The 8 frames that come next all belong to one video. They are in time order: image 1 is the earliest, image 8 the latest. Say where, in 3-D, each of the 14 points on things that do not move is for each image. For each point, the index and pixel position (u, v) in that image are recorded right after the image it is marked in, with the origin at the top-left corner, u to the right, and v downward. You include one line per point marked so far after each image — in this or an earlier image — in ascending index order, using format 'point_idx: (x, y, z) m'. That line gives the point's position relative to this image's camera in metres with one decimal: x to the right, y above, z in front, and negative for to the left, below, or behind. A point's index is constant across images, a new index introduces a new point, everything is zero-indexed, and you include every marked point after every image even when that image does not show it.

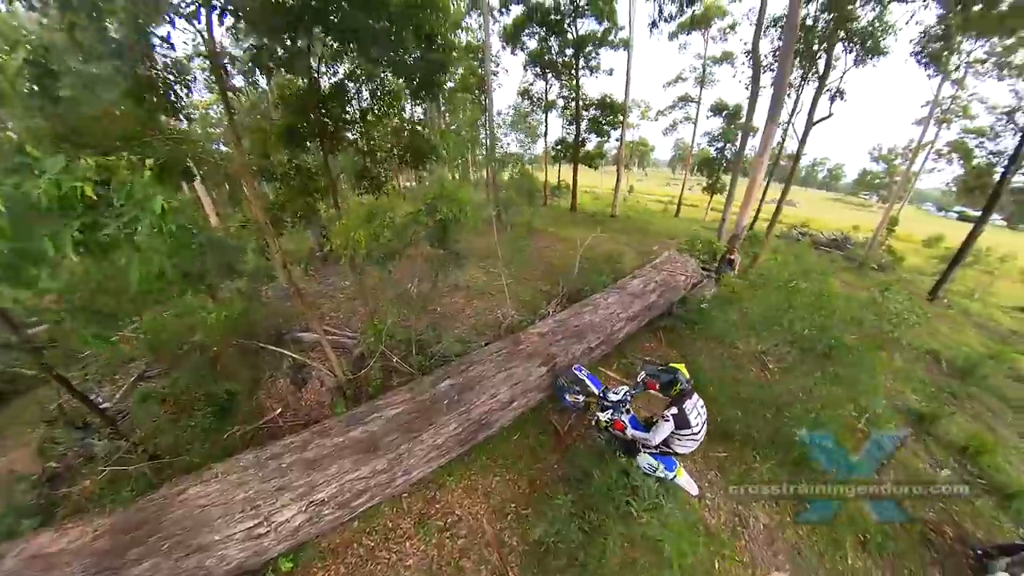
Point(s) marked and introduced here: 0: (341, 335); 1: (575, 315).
0: (-3.0, -0.9, +6.1) m
1: (+0.9, -0.4, +5.0) m
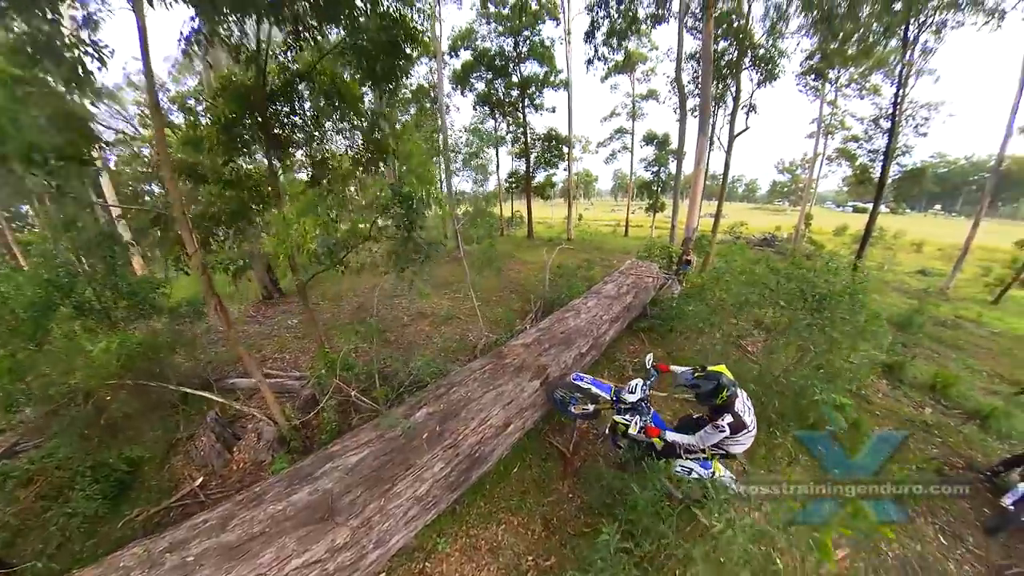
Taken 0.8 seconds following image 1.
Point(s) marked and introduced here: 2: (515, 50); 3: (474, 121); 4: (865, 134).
0: (-3.3, -1.3, +5.2) m
1: (+0.6, -0.4, +4.9) m
2: (0.0, +5.3, +7.7) m
3: (-1.0, +4.4, +9.2) m
4: (+5.5, +2.4, +5.4) m
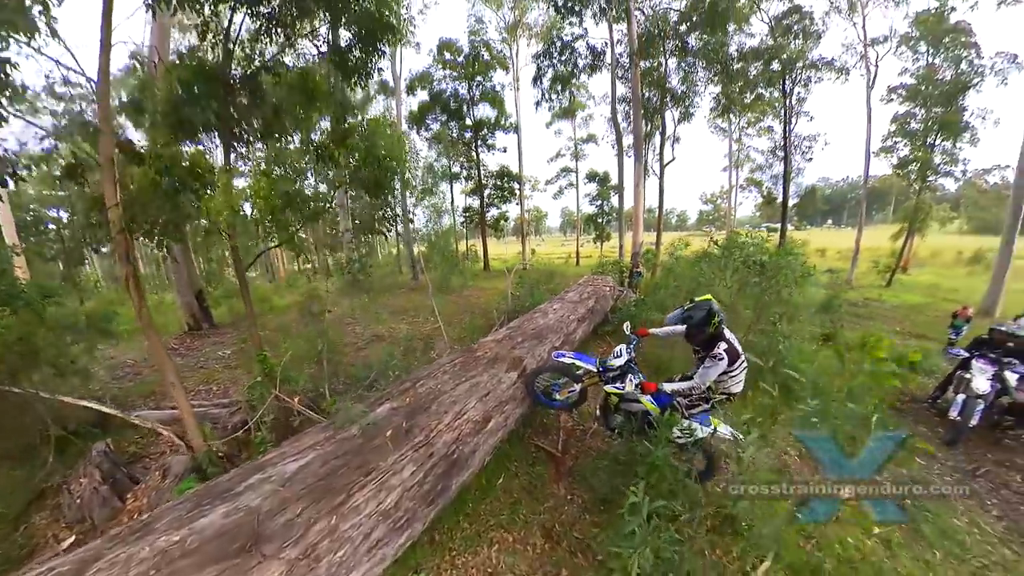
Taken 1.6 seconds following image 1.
0: (-3.7, -1.5, +4.3) m
1: (+0.2, -0.5, +4.8) m
2: (-1.1, +4.7, +8.5) m
3: (-2.3, +3.5, +9.6) m
4: (+4.8, +2.4, +6.5) m
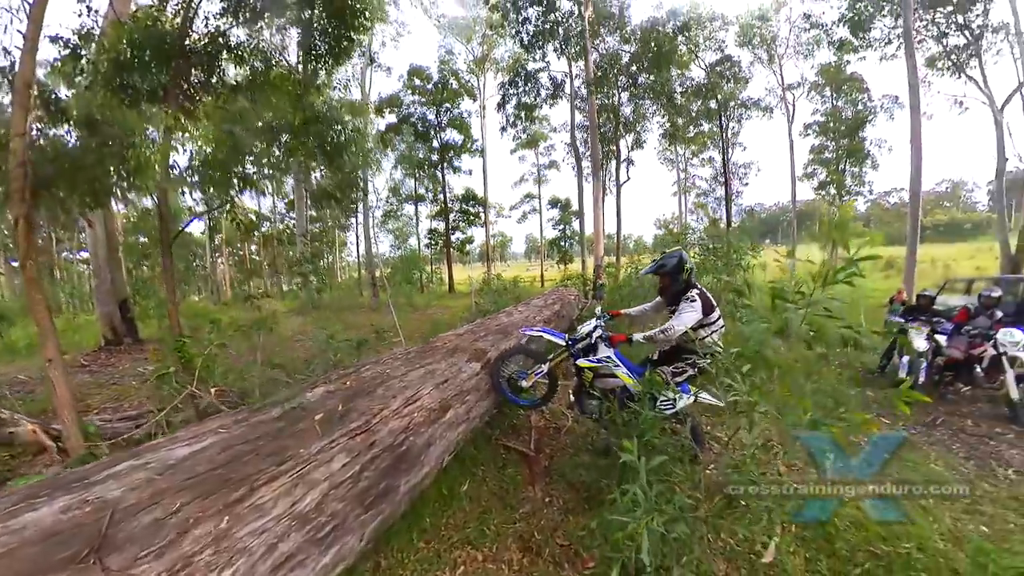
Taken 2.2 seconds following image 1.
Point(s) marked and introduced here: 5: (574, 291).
0: (-4.1, -1.3, +3.6) m
1: (-0.2, -0.4, +4.6) m
2: (-1.9, +4.2, +8.8) m
3: (-3.3, +2.9, +9.5) m
4: (+4.1, +2.1, +7.2) m
5: (+1.2, -0.1, +6.8) m
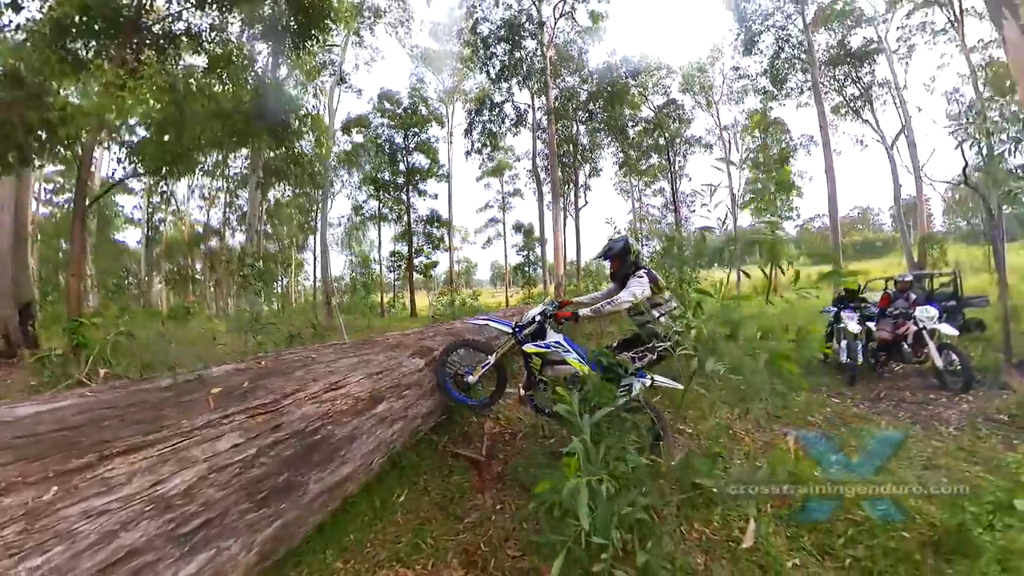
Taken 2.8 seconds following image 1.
0: (-4.4, -1.2, +2.9) m
1: (-0.7, -0.5, +4.5) m
2: (-2.8, +3.7, +8.9) m
3: (-4.2, +2.3, +9.4) m
4: (+3.4, +1.7, +7.8) m
5: (+0.5, -0.4, +6.8) m
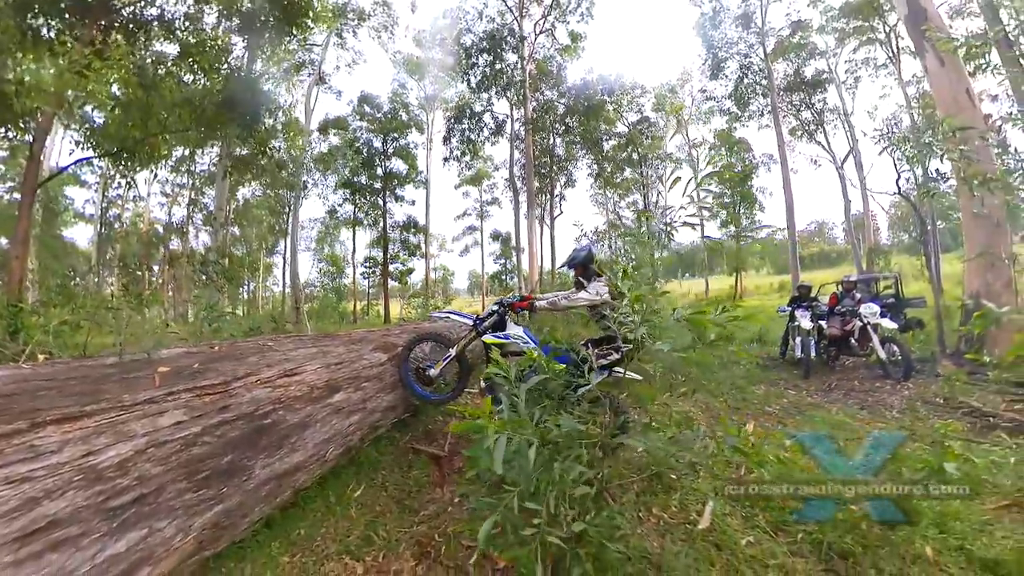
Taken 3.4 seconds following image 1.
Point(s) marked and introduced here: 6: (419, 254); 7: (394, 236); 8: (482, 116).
0: (-4.7, -1.0, +2.6) m
1: (-1.1, -0.5, +4.4) m
2: (-3.3, +3.6, +8.9) m
3: (-4.8, +2.2, +9.2) m
4: (+2.9, +1.4, +8.0) m
5: (0.0, -0.5, +6.8) m
6: (-2.7, +1.0, +10.2) m
7: (-3.4, +1.5, +9.8) m
8: (-0.7, +4.0, +8.1) m
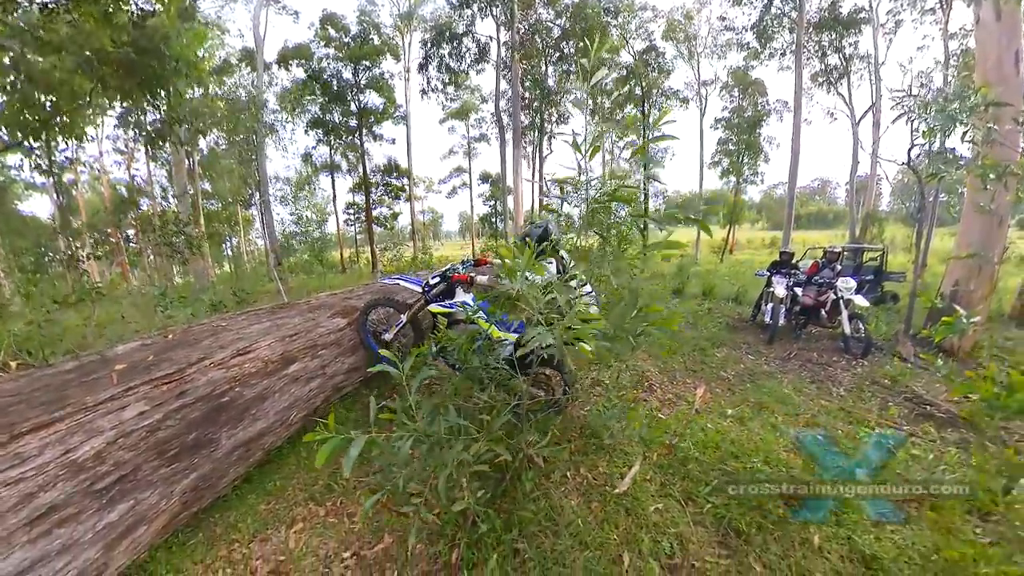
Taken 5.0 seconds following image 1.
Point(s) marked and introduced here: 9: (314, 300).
0: (-4.9, -0.6, +2.7) m
1: (-1.3, +0.1, +4.4) m
2: (-3.5, +5.0, +8.0) m
3: (-5.0, +3.8, +8.6) m
4: (+2.7, +2.6, +7.6) m
5: (-0.2, +0.5, +6.8) m
6: (-2.9, +2.7, +9.8) m
7: (-3.6, +3.1, +9.3) m
8: (-0.8, +5.2, +7.1) m
9: (-1.7, 0.0, +3.8) m
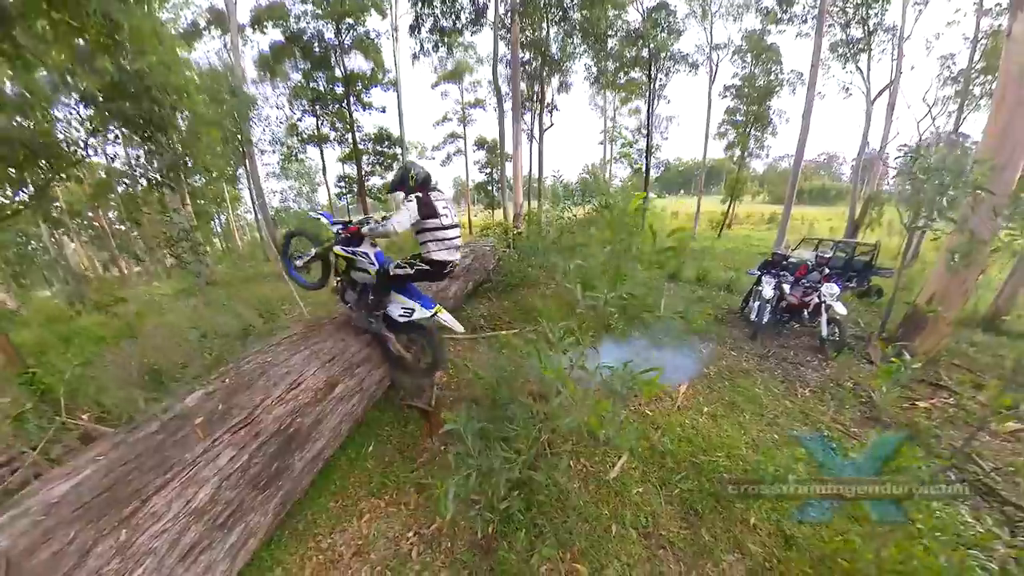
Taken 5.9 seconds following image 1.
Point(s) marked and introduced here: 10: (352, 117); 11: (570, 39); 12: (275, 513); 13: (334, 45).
0: (-4.7, -0.8, +2.9) m
1: (-1.2, +0.2, +4.5) m
2: (-3.5, +5.5, +7.5) m
3: (-5.0, +4.3, +8.2) m
4: (+2.7, +3.2, +7.5) m
5: (-0.1, +0.9, +6.9) m
6: (-2.9, +3.5, +9.5) m
7: (-3.5, +3.8, +9.0) m
8: (-0.8, +5.6, +6.6) m
9: (-1.6, 0.0, +4.0) m
10: (-3.6, +4.3, +8.3) m
11: (+1.4, +5.0, +7.1) m
12: (-1.5, -1.4, +2.2) m
13: (-3.5, +5.4, +7.5) m
